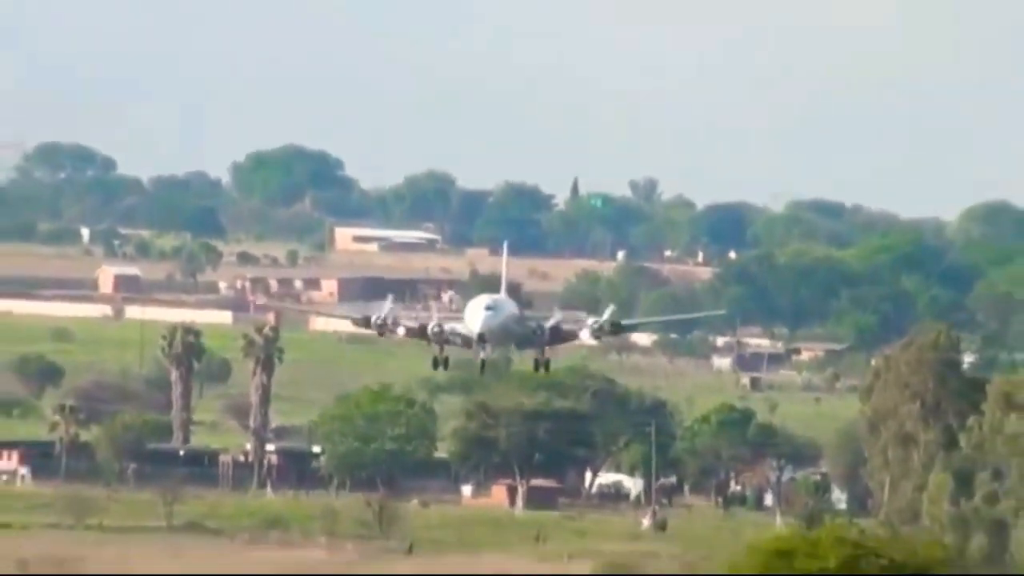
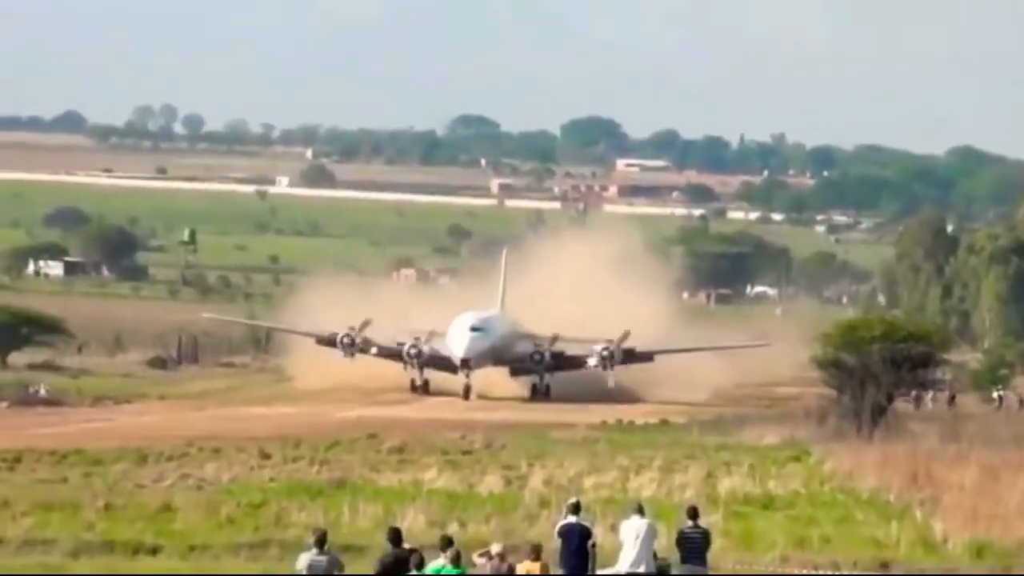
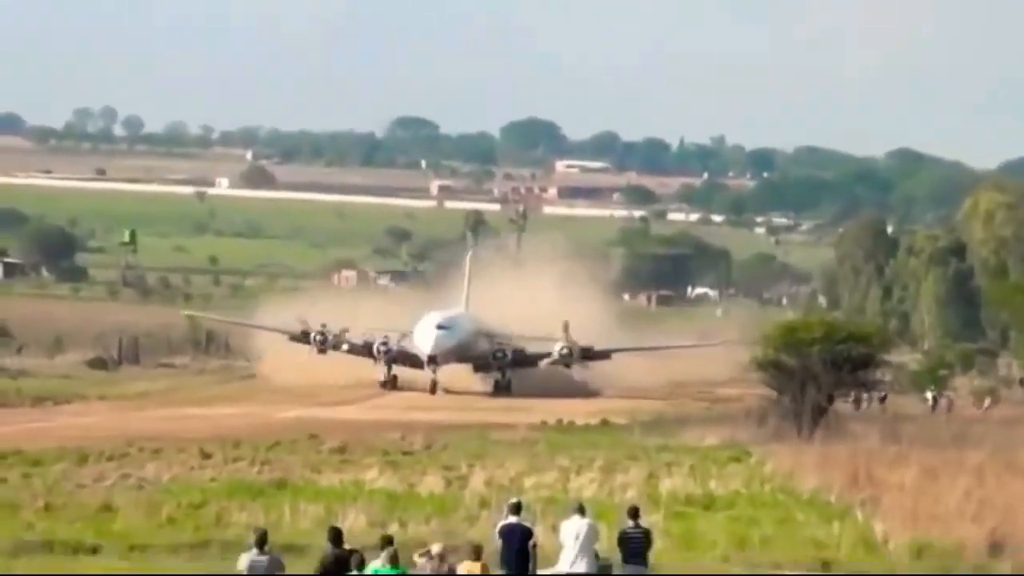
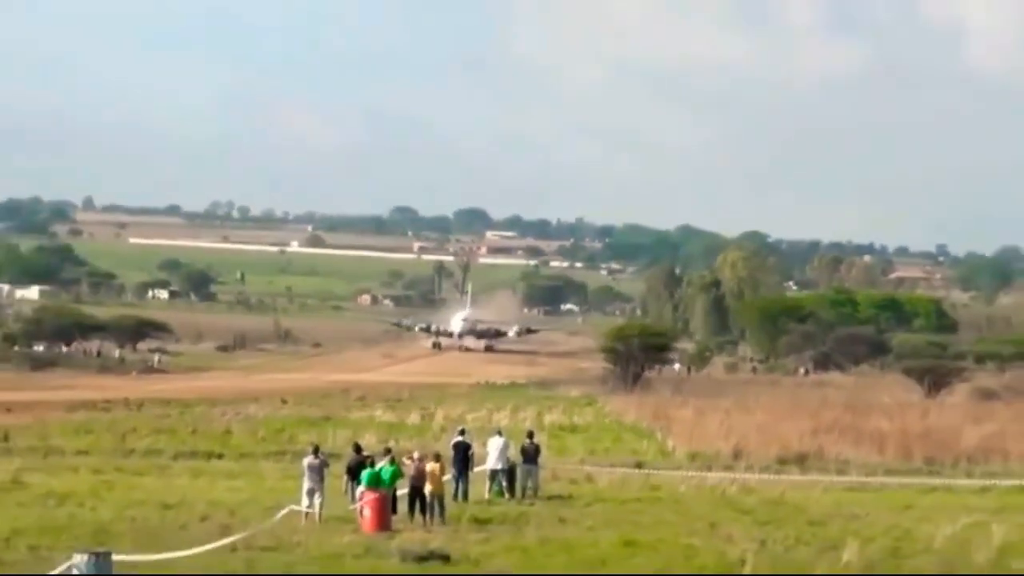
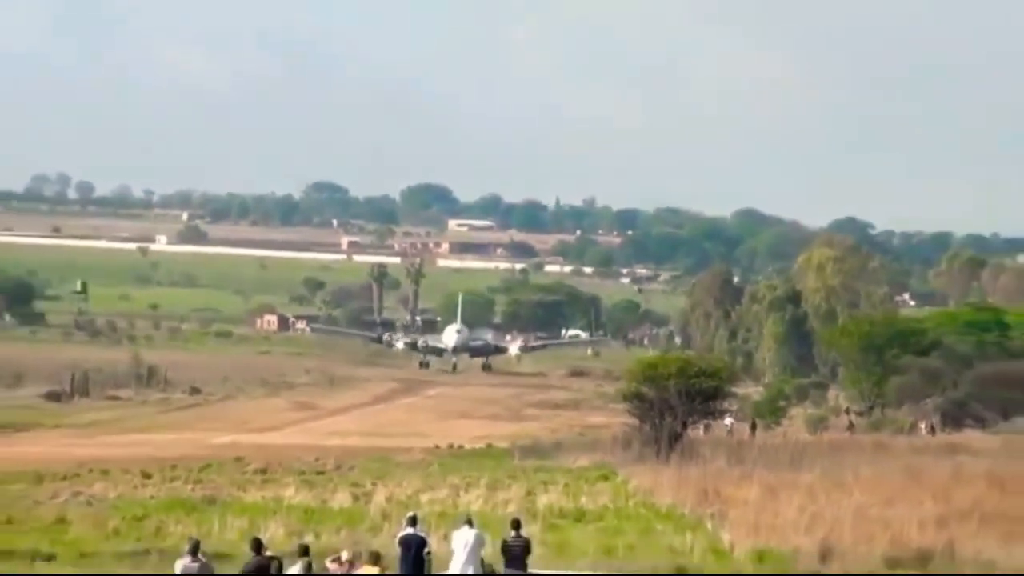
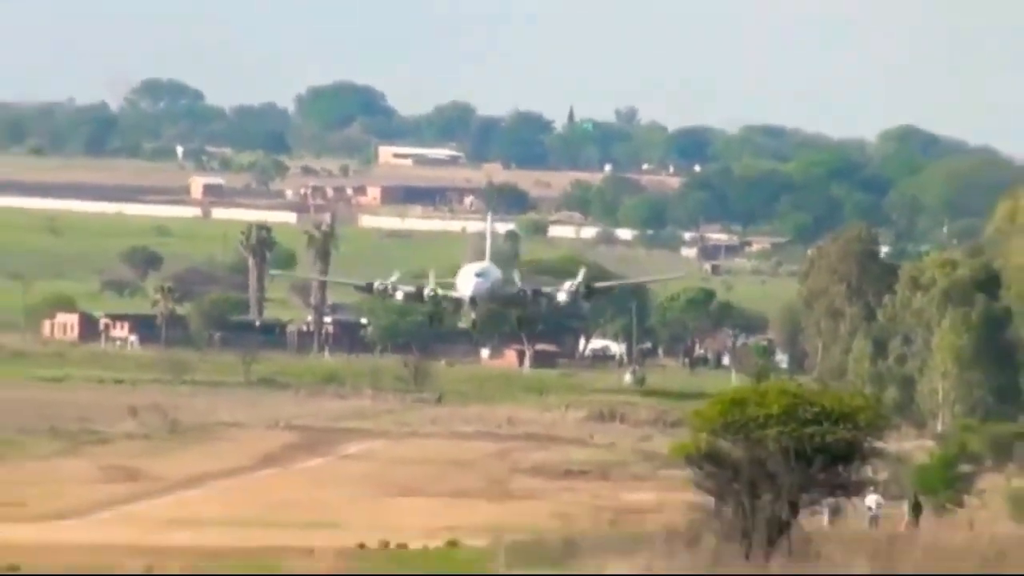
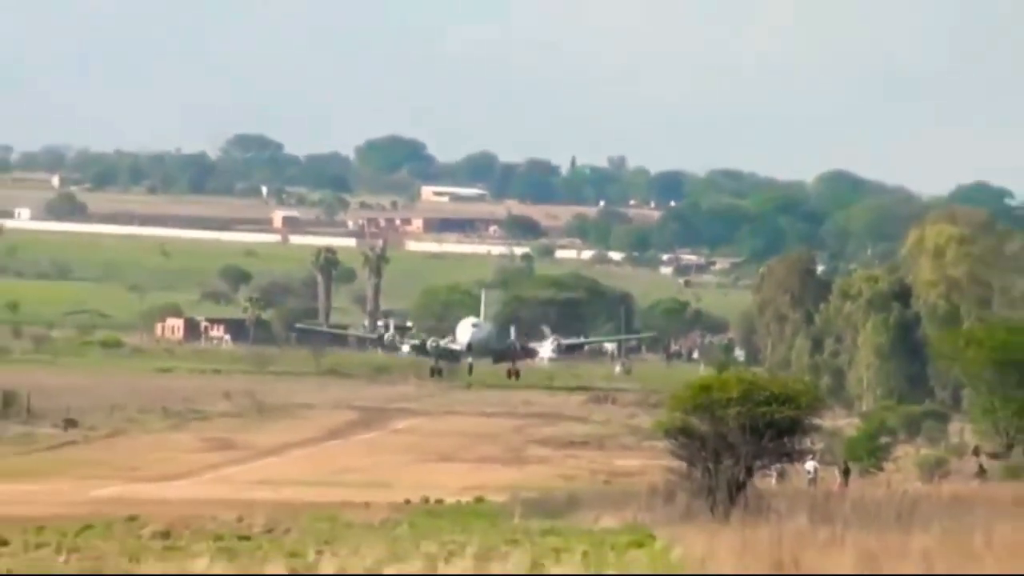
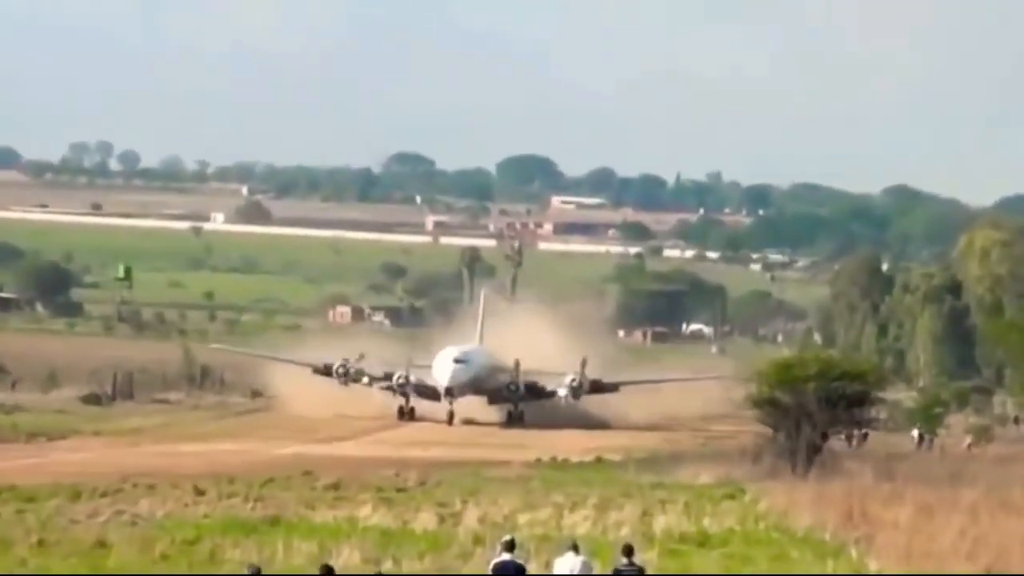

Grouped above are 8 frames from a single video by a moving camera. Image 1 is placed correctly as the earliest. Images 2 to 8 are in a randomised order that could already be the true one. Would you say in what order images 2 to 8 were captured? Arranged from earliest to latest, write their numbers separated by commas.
6, 7, 5, 4, 8, 3, 2
